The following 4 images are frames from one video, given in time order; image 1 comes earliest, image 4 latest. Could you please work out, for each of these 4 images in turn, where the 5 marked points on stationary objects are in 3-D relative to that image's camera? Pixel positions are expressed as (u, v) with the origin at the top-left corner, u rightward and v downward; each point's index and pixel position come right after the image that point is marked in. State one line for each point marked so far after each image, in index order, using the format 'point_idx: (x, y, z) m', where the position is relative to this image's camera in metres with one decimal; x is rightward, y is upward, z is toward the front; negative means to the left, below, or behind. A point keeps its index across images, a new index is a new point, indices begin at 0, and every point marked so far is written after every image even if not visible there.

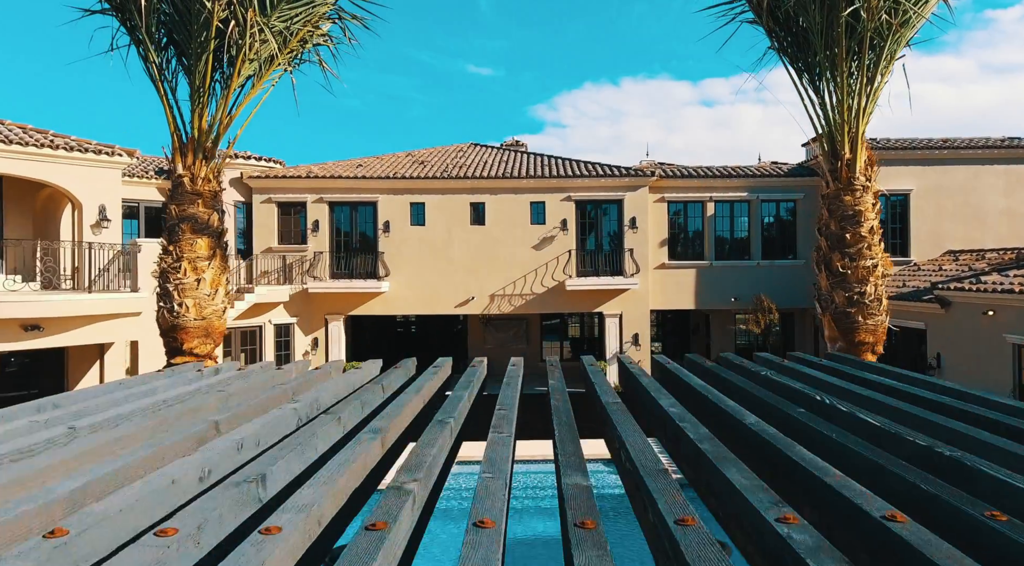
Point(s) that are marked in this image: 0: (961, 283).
0: (+10.4, 0.0, +15.9) m
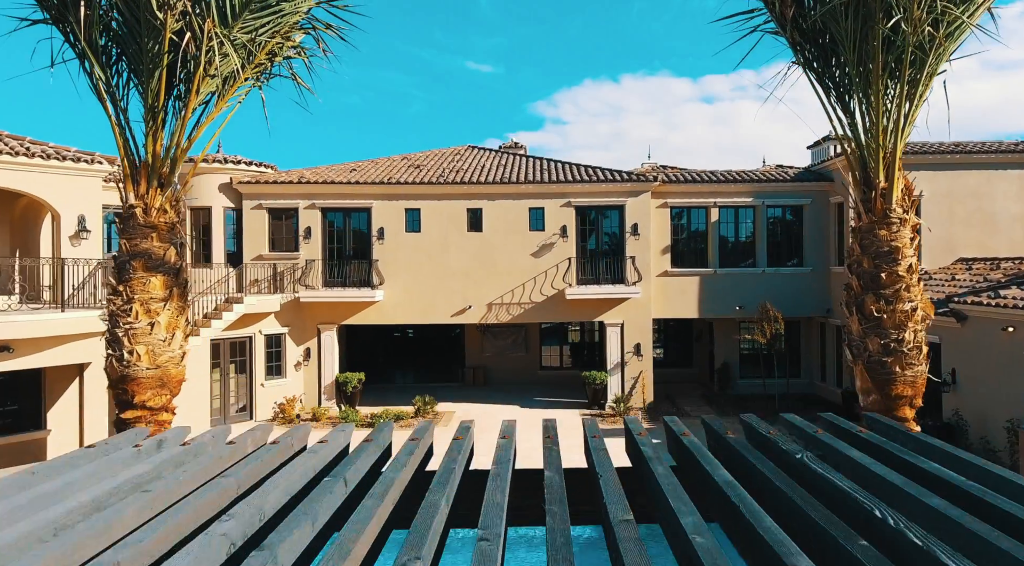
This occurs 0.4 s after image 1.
0: (+10.3, -0.3, +15.2) m
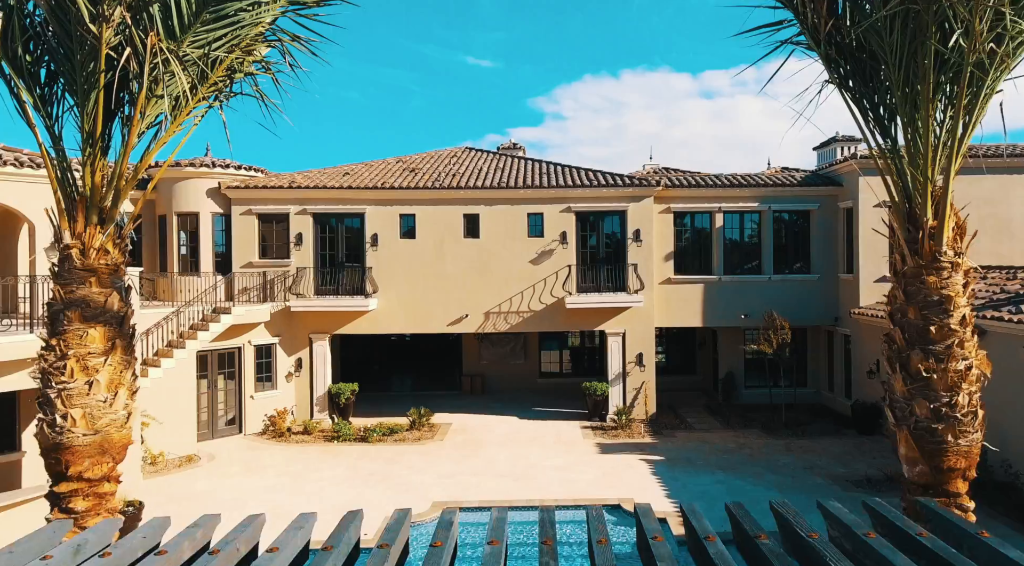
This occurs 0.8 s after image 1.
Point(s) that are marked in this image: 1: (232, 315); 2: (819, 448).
0: (+10.3, -0.6, +14.5) m
1: (-7.9, -0.9, +19.6) m
2: (+8.3, -4.5, +18.8) m
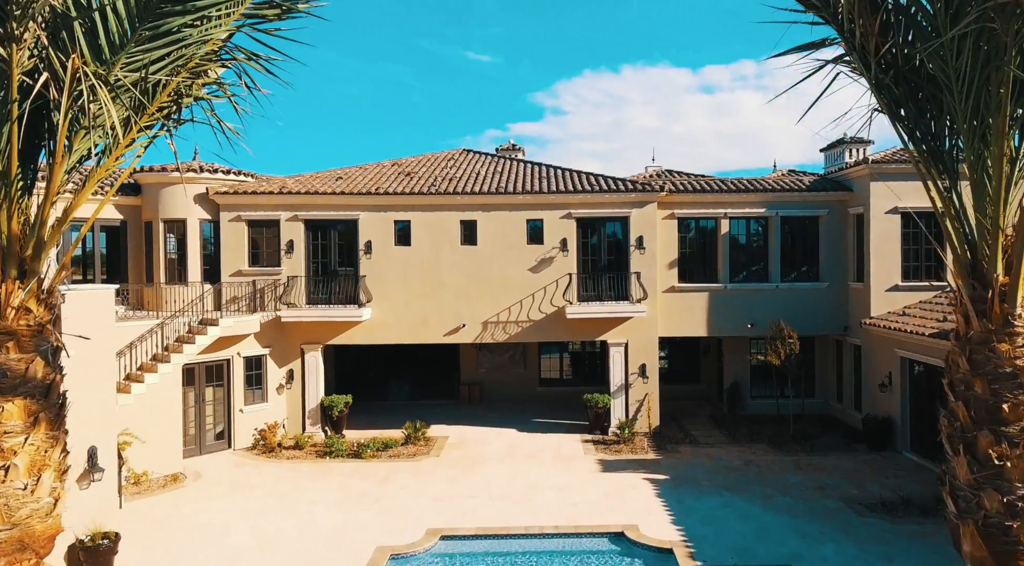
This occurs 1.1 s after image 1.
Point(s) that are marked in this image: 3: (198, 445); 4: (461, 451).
0: (+10.2, -0.9, +13.8) m
1: (-8.0, -1.2, +18.9) m
2: (+8.3, -4.8, +18.1) m
3: (-8.9, -4.6, +19.5) m
4: (-1.5, -4.9, +20.0) m
